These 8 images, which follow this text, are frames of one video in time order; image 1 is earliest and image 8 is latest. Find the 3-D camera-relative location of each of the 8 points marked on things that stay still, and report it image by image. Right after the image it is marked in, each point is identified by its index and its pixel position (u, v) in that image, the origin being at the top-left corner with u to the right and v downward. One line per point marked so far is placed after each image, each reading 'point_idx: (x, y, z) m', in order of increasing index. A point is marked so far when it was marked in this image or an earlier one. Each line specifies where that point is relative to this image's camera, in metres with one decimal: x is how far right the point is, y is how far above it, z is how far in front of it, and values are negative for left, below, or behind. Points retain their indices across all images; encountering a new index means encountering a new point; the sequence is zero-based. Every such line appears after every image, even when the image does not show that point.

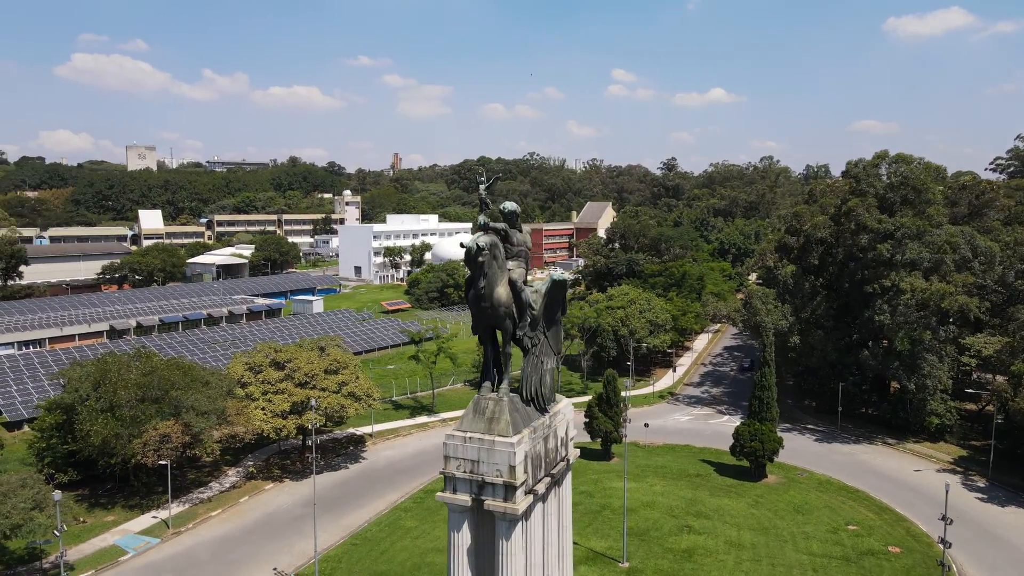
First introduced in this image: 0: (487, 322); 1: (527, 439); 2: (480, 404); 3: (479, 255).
0: (-0.5, -0.6, +13.7) m
1: (+0.3, -2.8, +13.6) m
2: (-0.6, -2.1, +13.8) m
3: (-0.7, +0.6, +13.0) m
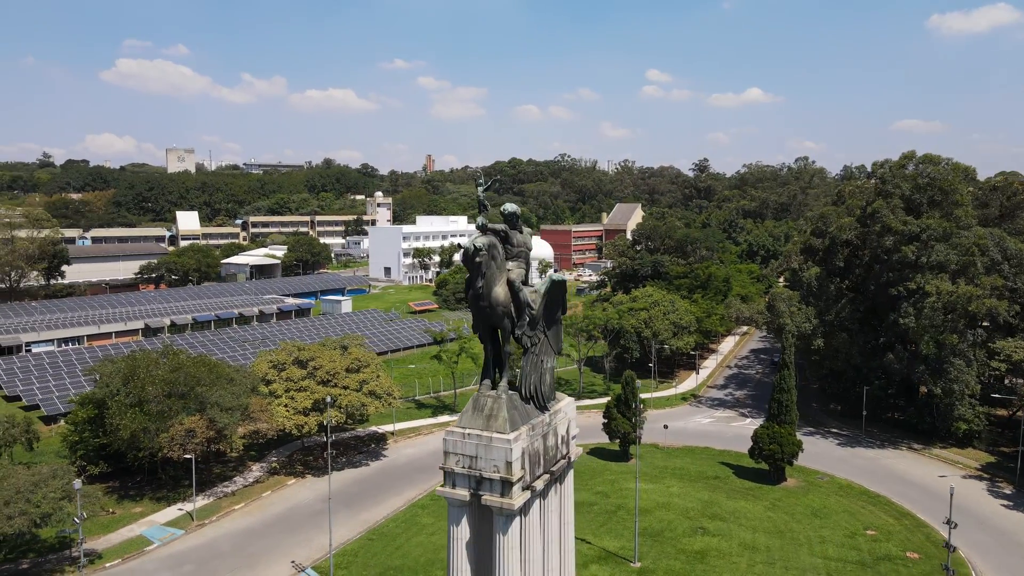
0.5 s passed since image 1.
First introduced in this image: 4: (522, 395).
0: (-0.5, -0.6, +14.1) m
1: (+0.2, -2.8, +13.9) m
2: (-0.6, -2.1, +14.1) m
3: (-0.7, +0.6, +13.4) m
4: (+0.2, -2.1, +14.4) m
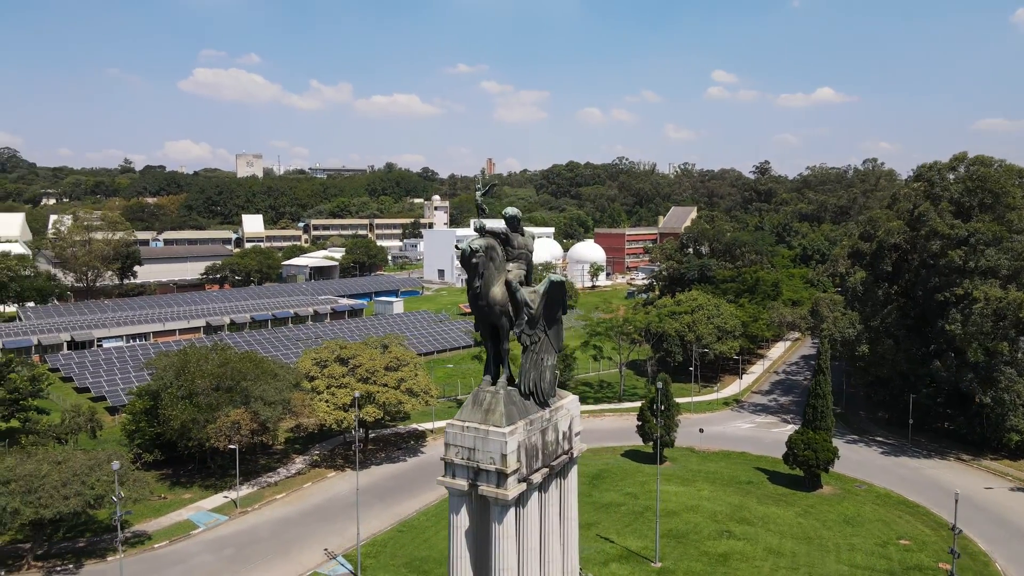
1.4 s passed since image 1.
0: (-0.6, -0.6, +14.8) m
1: (+0.2, -2.8, +14.5) m
2: (-0.7, -2.2, +14.8) m
3: (-0.8, +0.6, +14.1) m
4: (+0.2, -2.1, +15.1) m
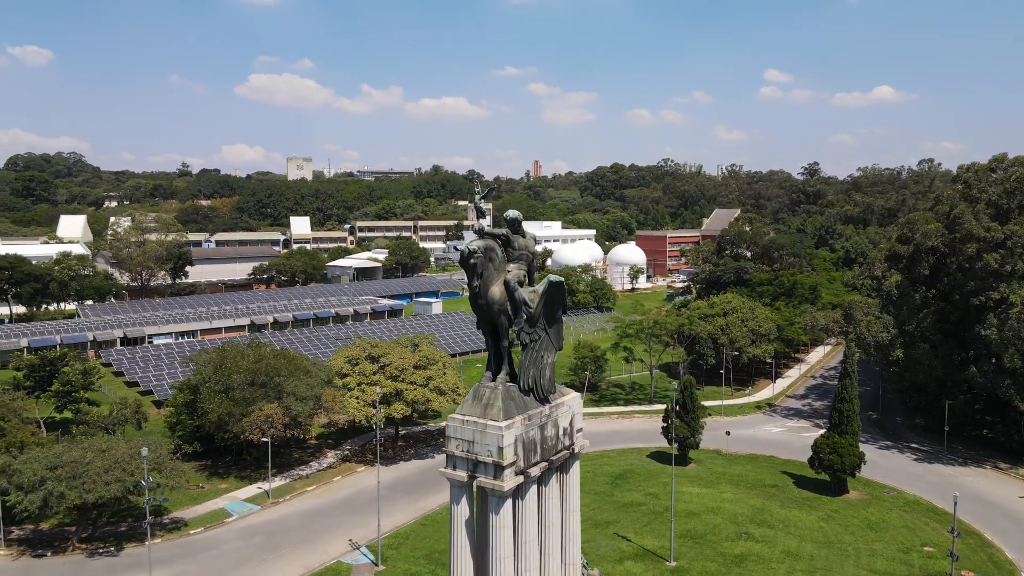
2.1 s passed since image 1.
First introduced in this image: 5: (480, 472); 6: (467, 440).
0: (-0.6, -0.6, +15.4) m
1: (+0.1, -2.8, +15.0) m
2: (-0.7, -2.1, +15.4) m
3: (-0.8, +0.6, +14.7) m
4: (+0.2, -2.1, +15.6) m
5: (-0.7, -3.7, +15.0) m
6: (-0.9, -3.1, +15.1) m
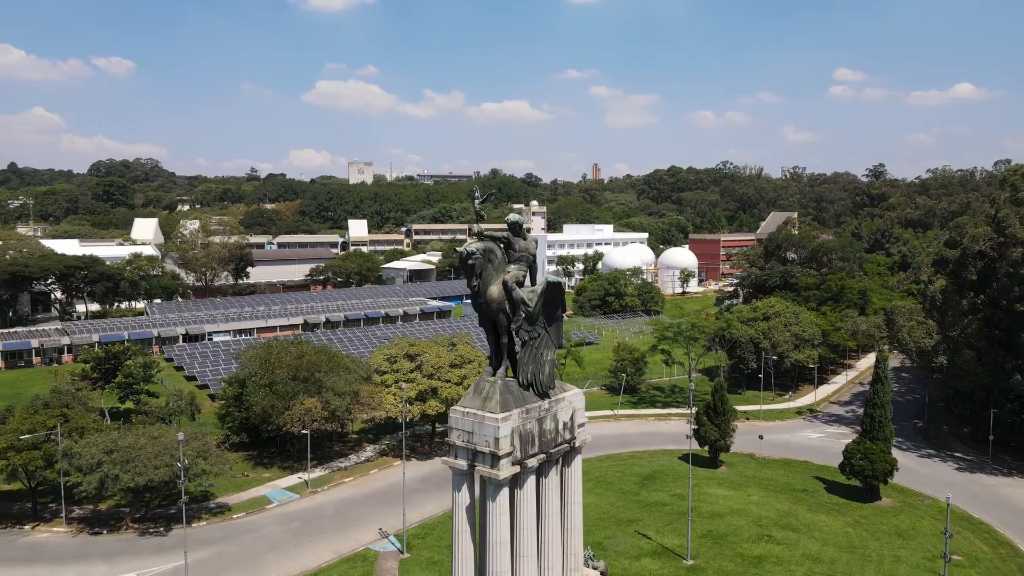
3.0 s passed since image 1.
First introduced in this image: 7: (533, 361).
0: (-0.6, -0.6, +16.3) m
1: (+0.1, -2.8, +15.9) m
2: (-0.7, -2.1, +16.3) m
3: (-0.9, +0.6, +15.6) m
4: (+0.2, -2.1, +16.5) m
5: (-0.7, -3.7, +15.9) m
6: (-1.0, -3.1, +16.1) m
7: (+0.4, -1.7, +16.6) m
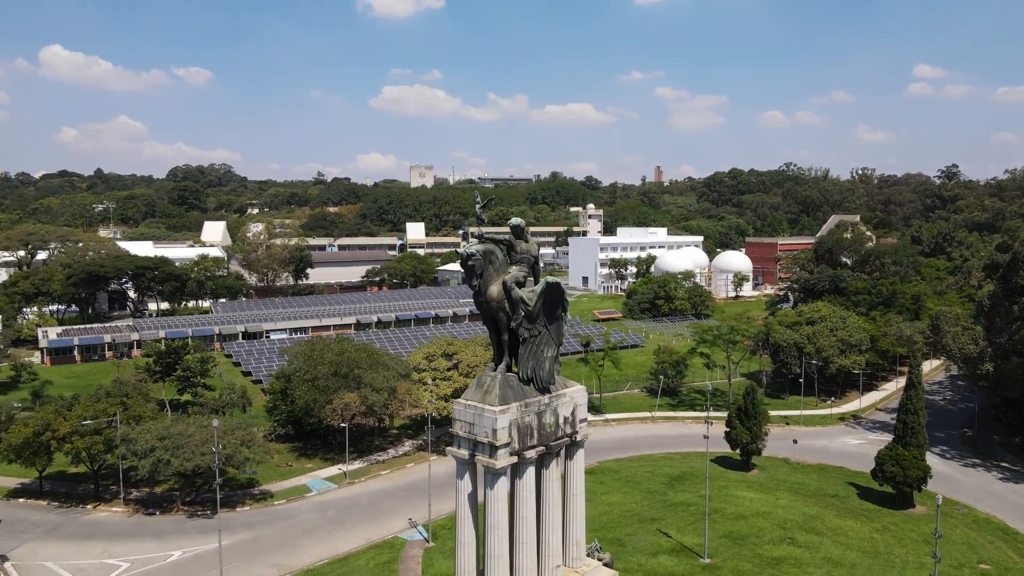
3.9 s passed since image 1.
0: (-0.6, -0.6, +17.3) m
1: (0.0, -2.8, +16.8) m
2: (-0.7, -2.1, +17.3) m
3: (-0.9, +0.6, +16.6) m
4: (+0.2, -2.1, +17.4) m
5: (-0.8, -3.7, +16.9) m
6: (-1.0, -3.1, +17.0) m
7: (+0.5, -1.7, +17.5) m
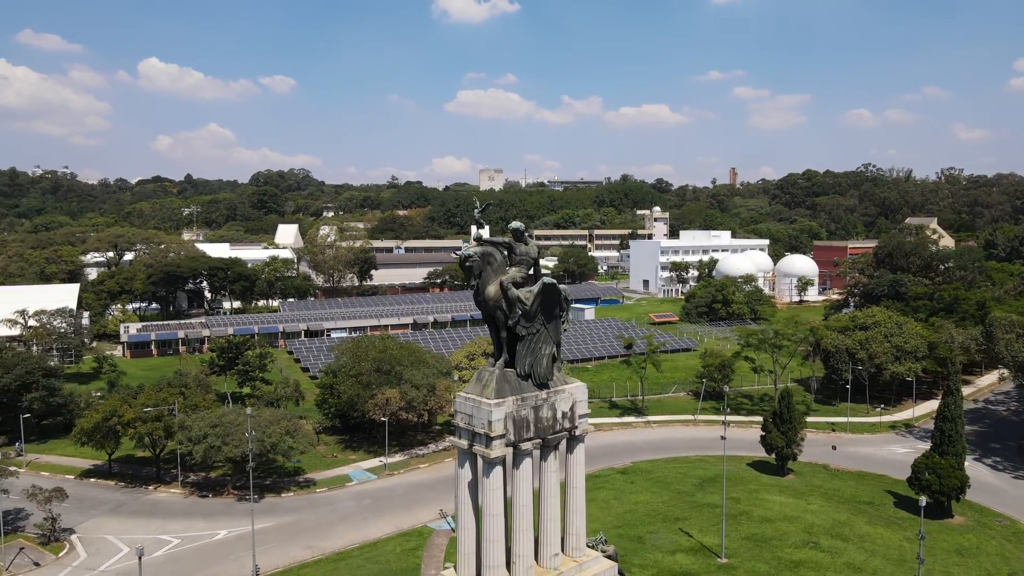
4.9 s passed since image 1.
0: (-0.6, -0.6, +18.3) m
1: (-0.1, -2.8, +17.8) m
2: (-0.8, -2.1, +18.3) m
3: (-1.0, +0.6, +17.7) m
4: (+0.1, -2.1, +18.3) m
5: (-0.9, -3.7, +18.0) m
6: (-1.1, -3.1, +18.1) m
7: (+0.4, -1.7, +18.4) m
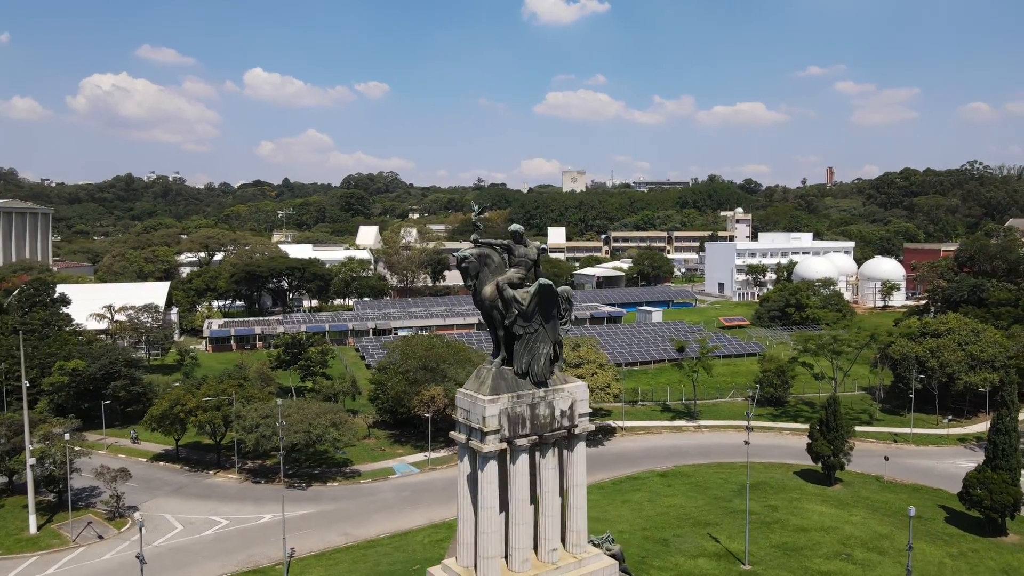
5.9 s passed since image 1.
0: (-0.7, -0.6, +19.0) m
1: (-0.2, -2.8, +18.4) m
2: (-0.8, -2.1, +19.0) m
3: (-1.1, +0.6, +18.4) m
4: (+0.1, -2.1, +18.9) m
5: (-1.0, -3.7, +18.6) m
6: (-1.2, -3.1, +18.8) m
7: (+0.4, -1.7, +18.9) m
